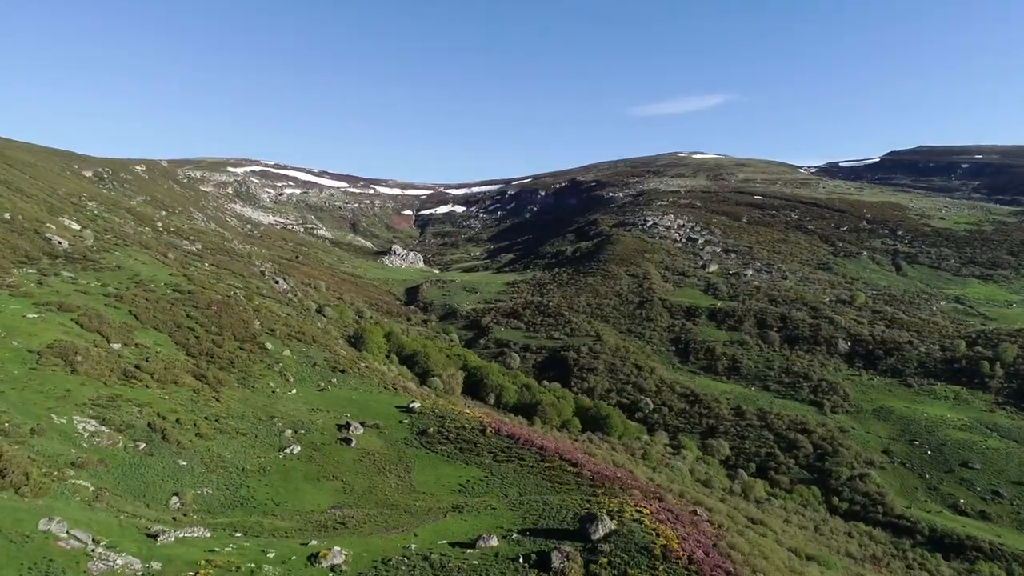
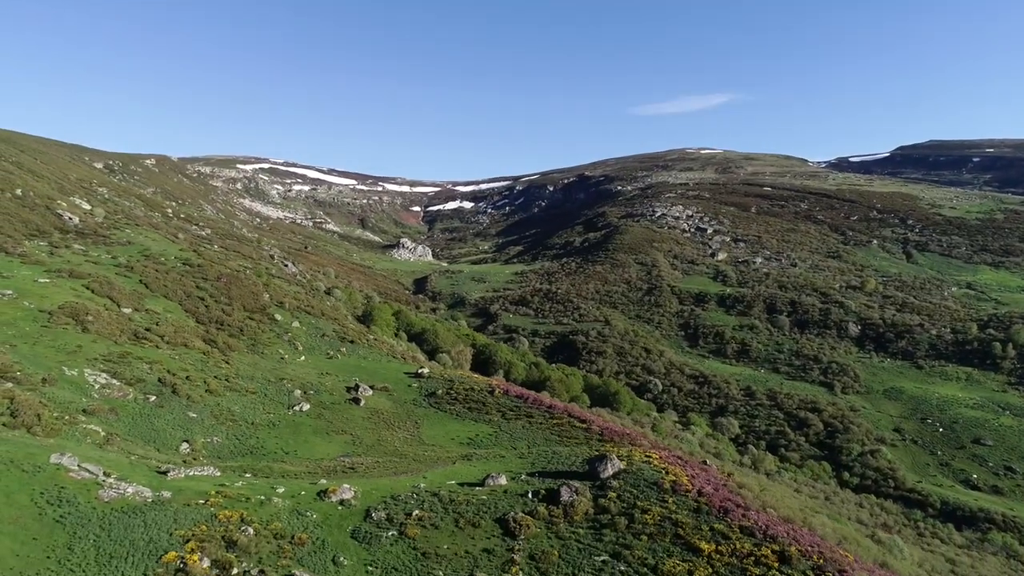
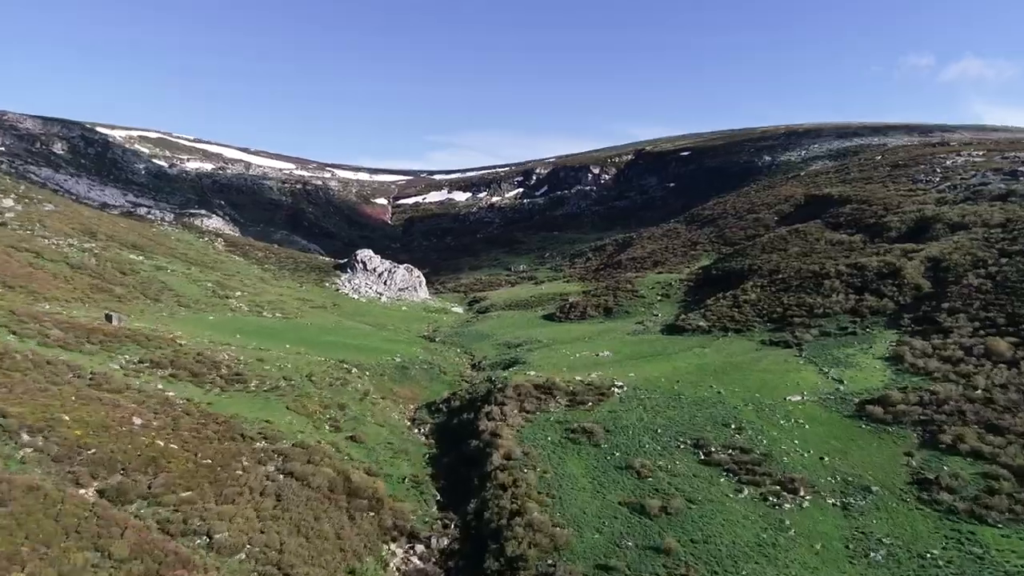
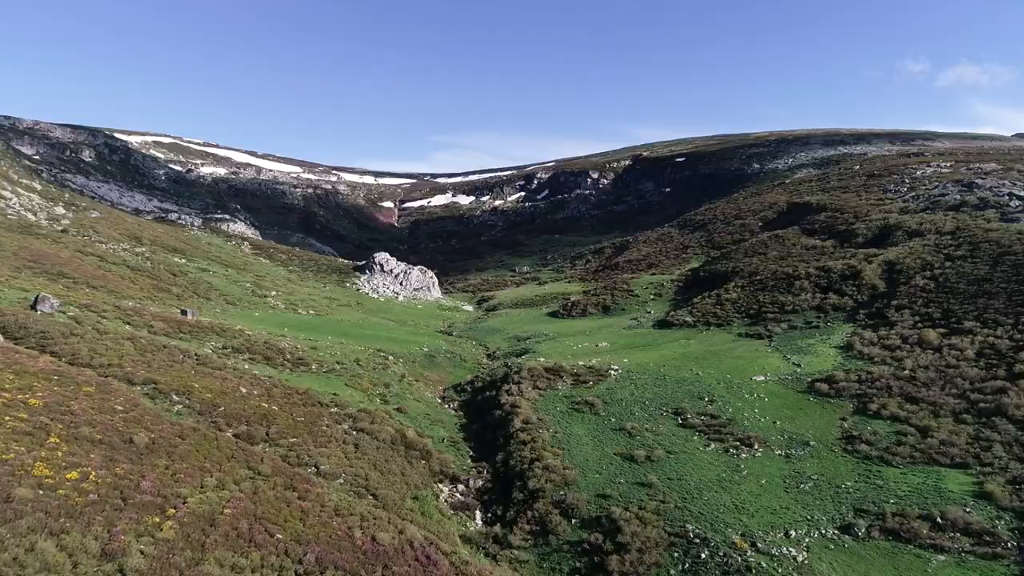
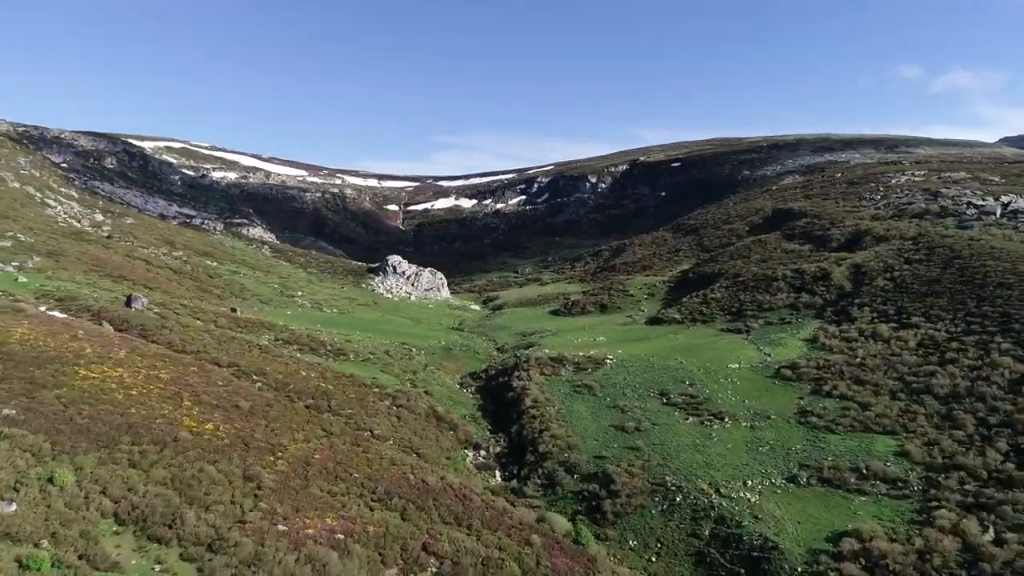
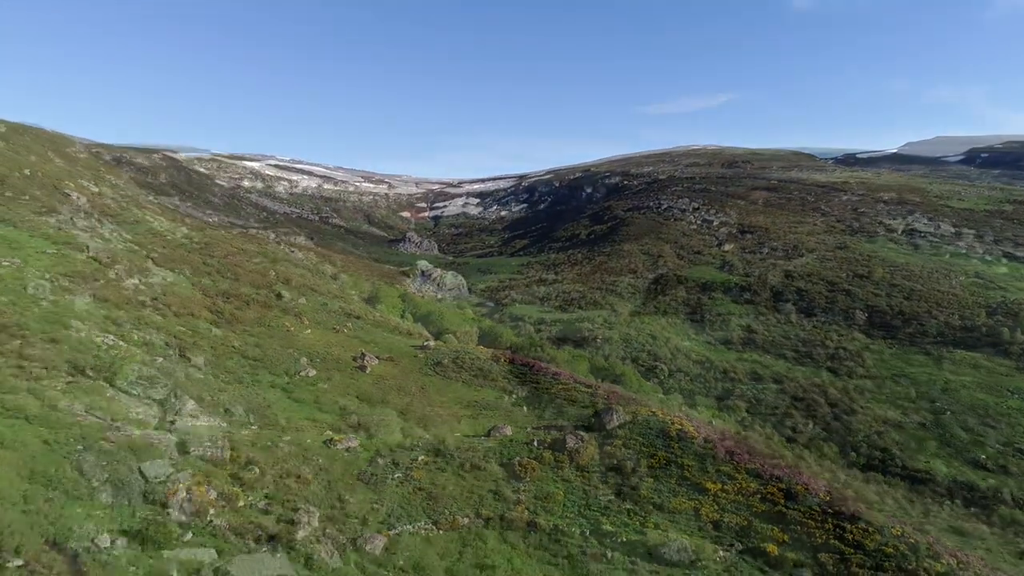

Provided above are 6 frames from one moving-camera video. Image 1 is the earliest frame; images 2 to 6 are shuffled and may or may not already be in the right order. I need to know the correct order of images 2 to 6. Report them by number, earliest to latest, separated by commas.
2, 6, 5, 4, 3
